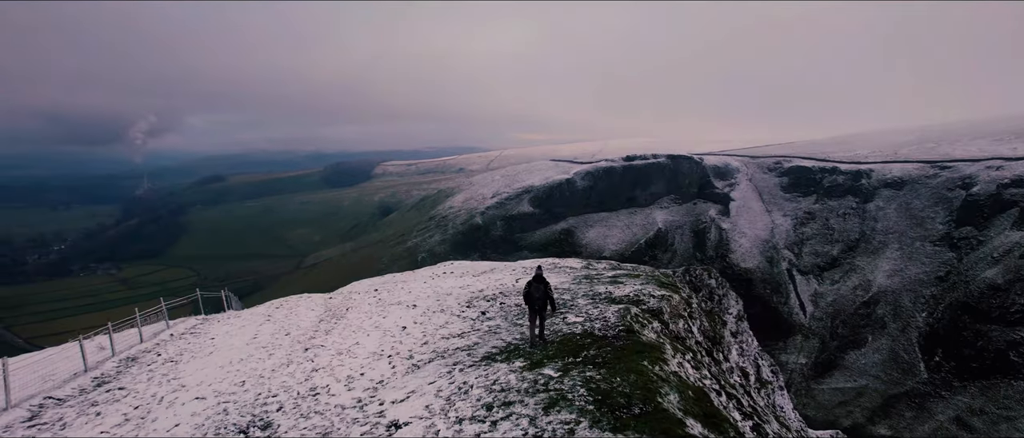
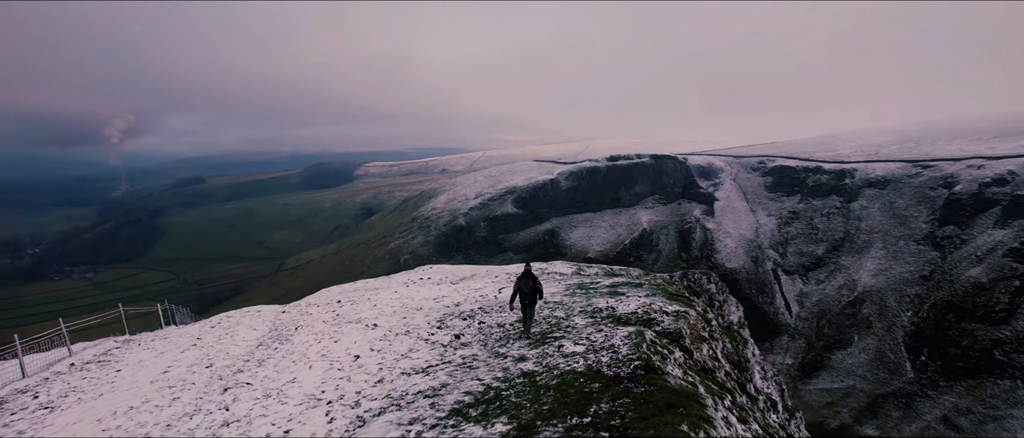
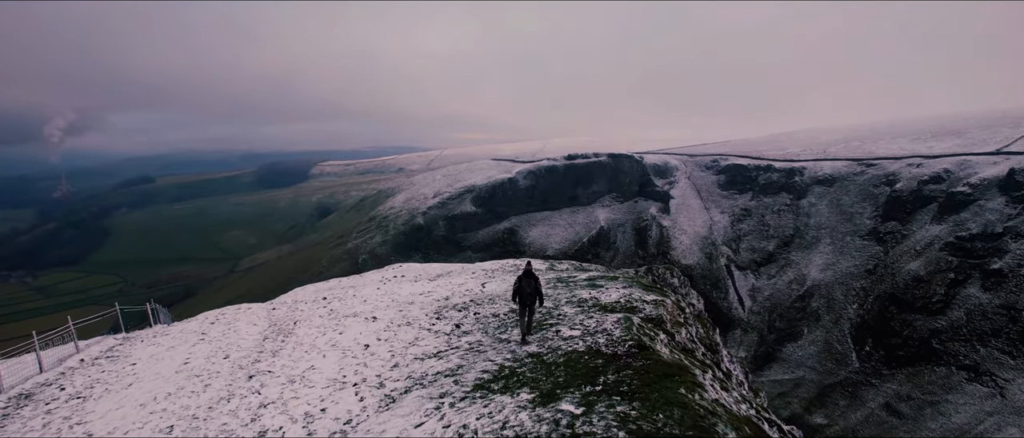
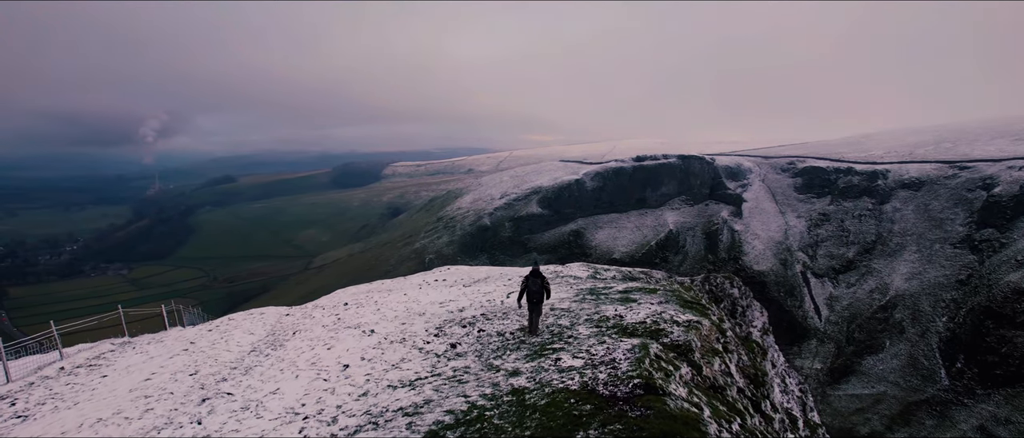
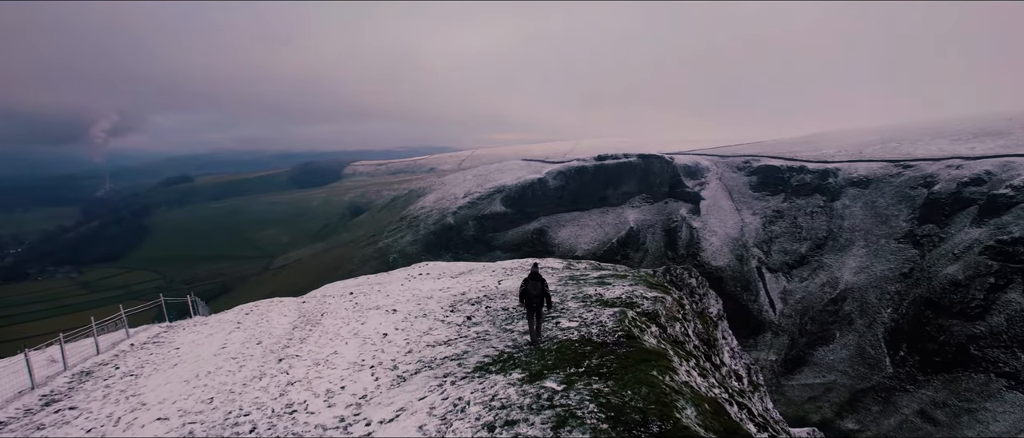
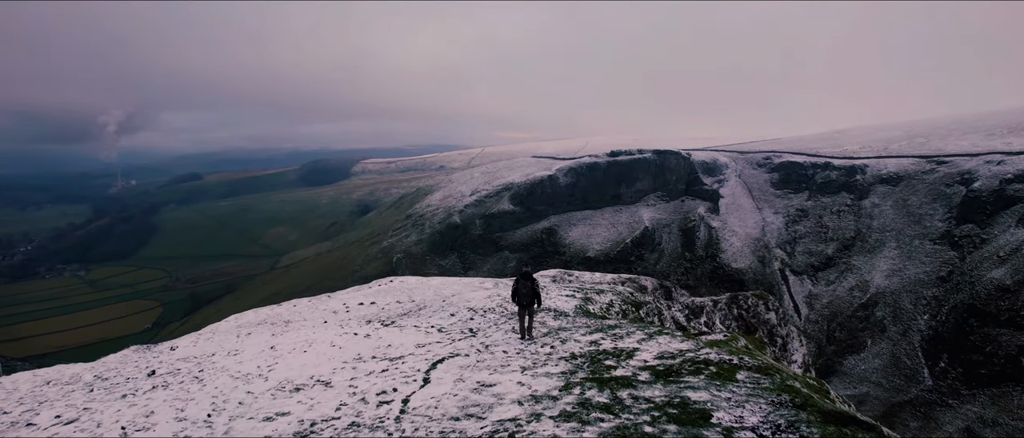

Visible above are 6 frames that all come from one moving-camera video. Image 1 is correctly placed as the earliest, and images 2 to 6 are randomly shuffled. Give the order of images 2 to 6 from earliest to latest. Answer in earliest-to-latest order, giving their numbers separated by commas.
5, 3, 2, 4, 6
